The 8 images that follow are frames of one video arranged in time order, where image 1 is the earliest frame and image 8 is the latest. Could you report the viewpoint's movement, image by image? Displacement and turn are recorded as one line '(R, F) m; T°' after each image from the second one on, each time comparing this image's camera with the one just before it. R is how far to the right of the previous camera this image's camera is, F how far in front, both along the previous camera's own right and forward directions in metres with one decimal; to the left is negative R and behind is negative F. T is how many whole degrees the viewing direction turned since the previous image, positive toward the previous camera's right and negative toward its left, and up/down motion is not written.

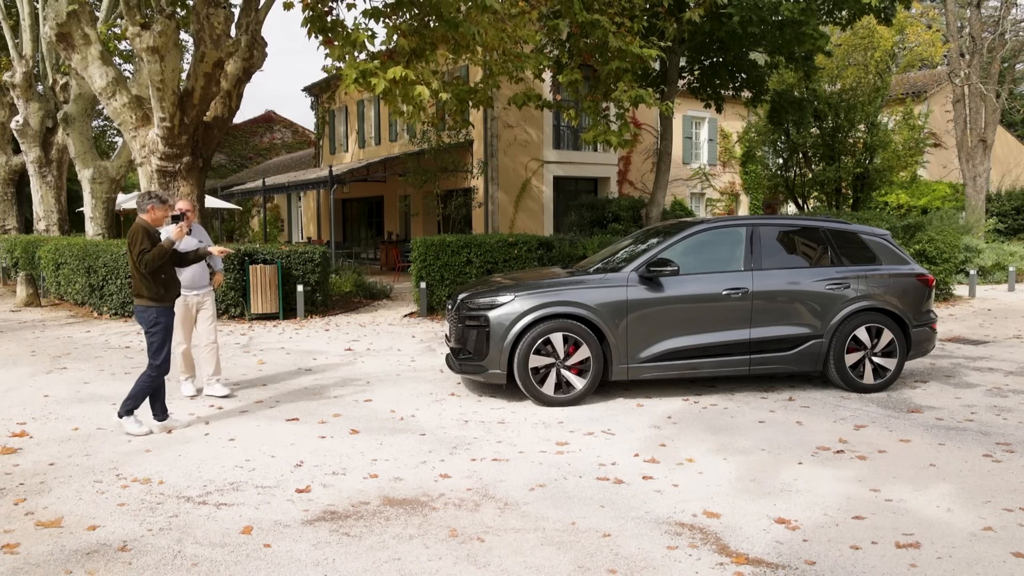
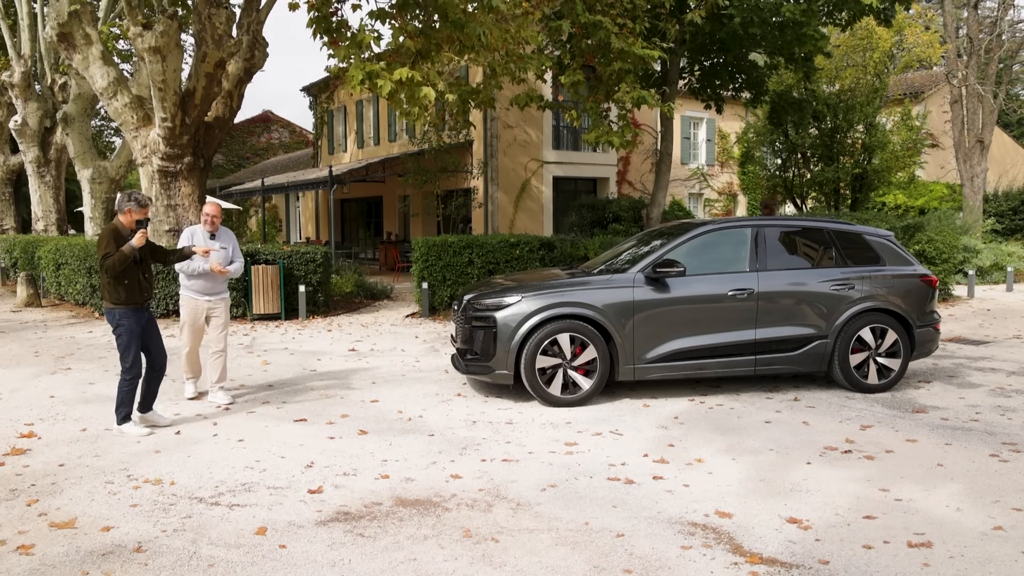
(-0.1, 0.0) m; 0°
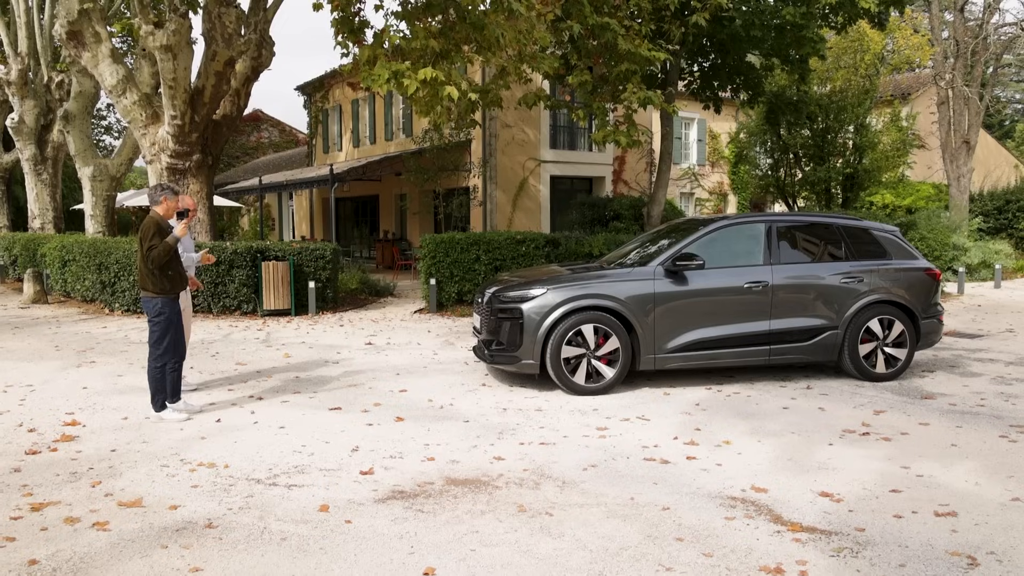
(-0.4, -0.2) m; +1°
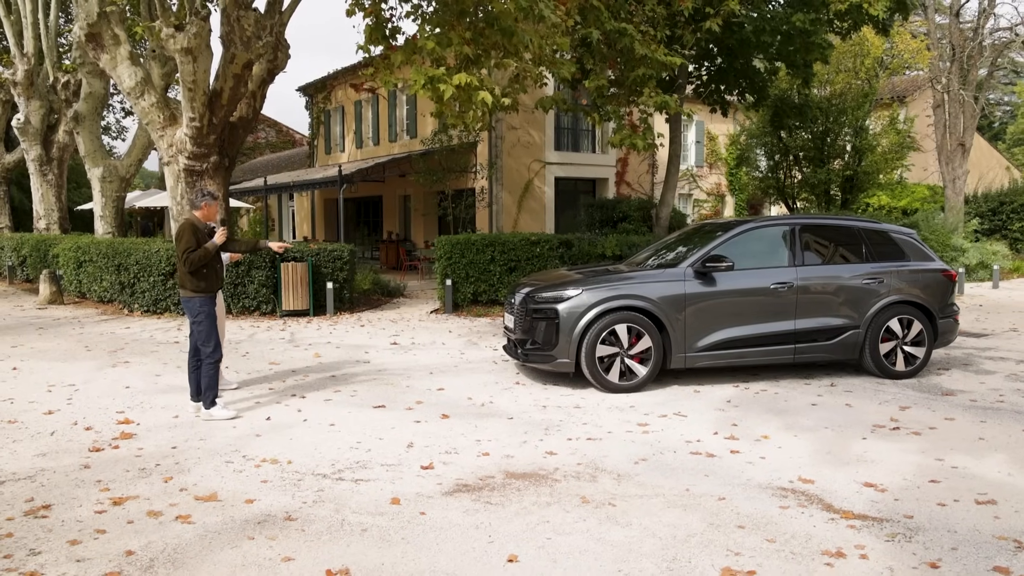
(-0.4, -0.2) m; +1°
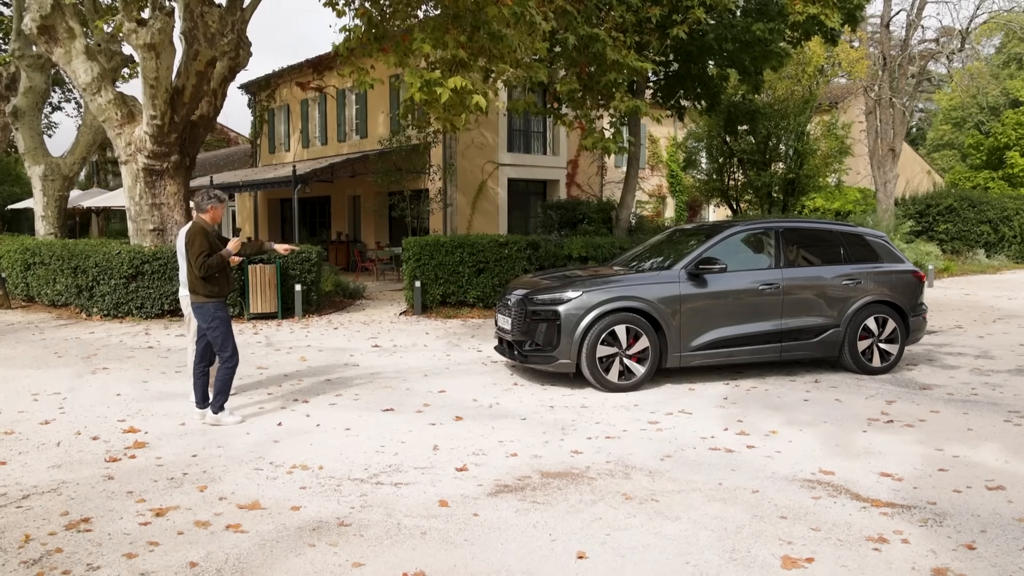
(-0.7, -0.1) m; +5°
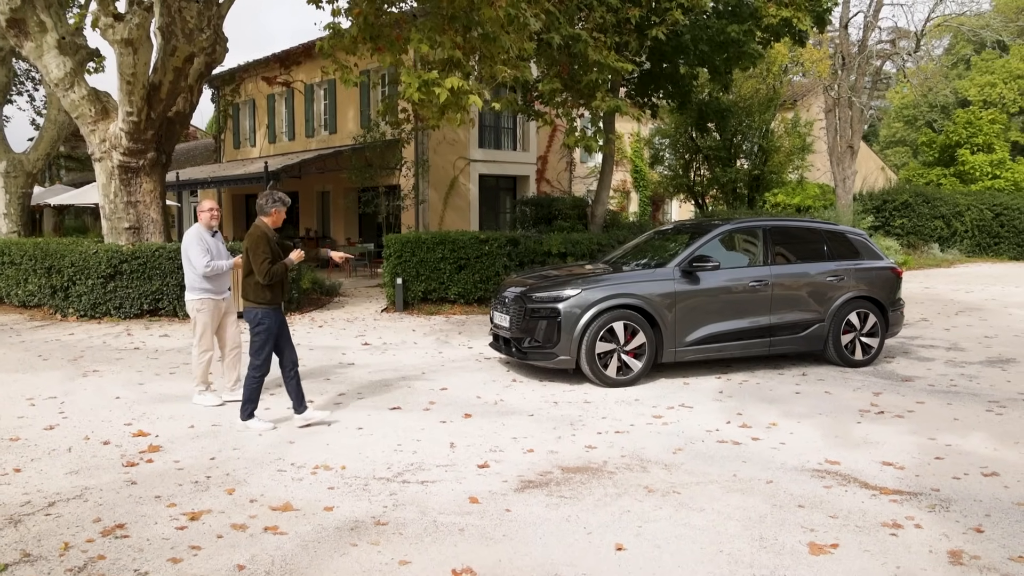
(-0.4, -0.1) m; +3°
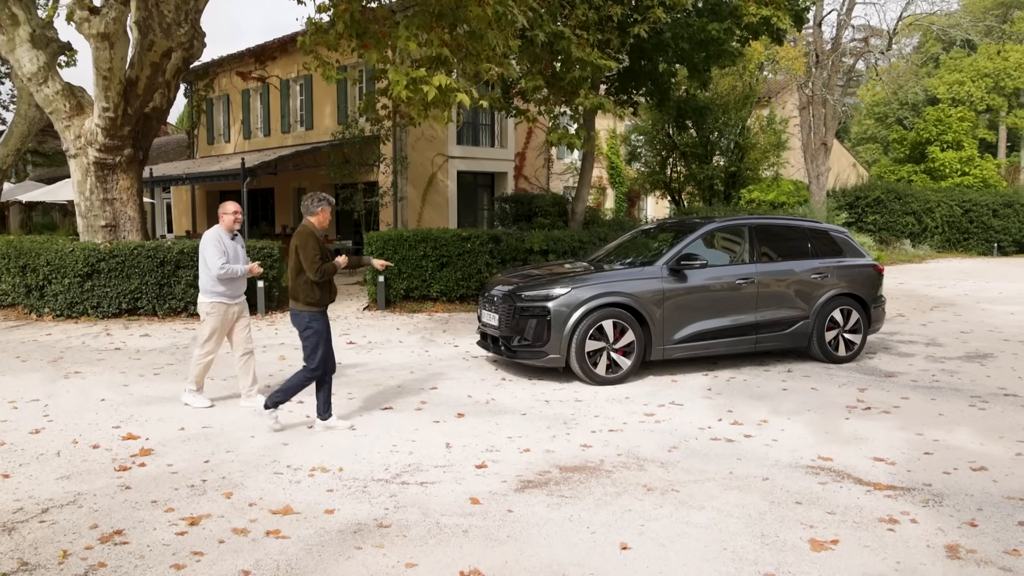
(-0.2, 0.0) m; +2°
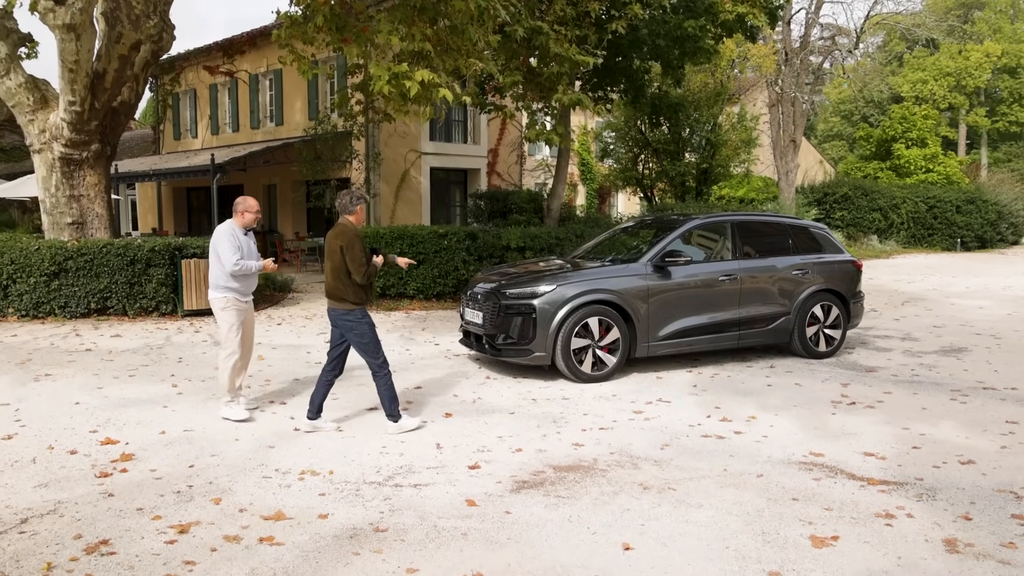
(-0.2, +0.1) m; +2°
